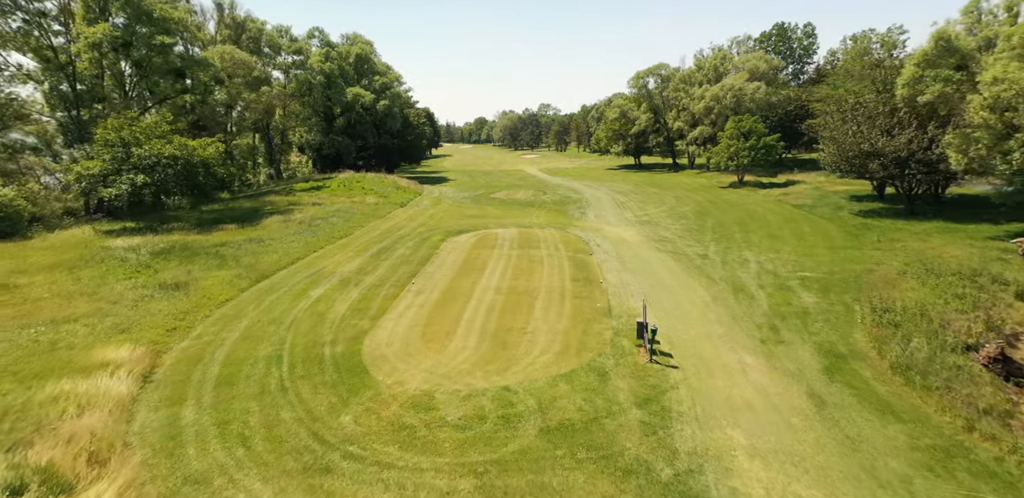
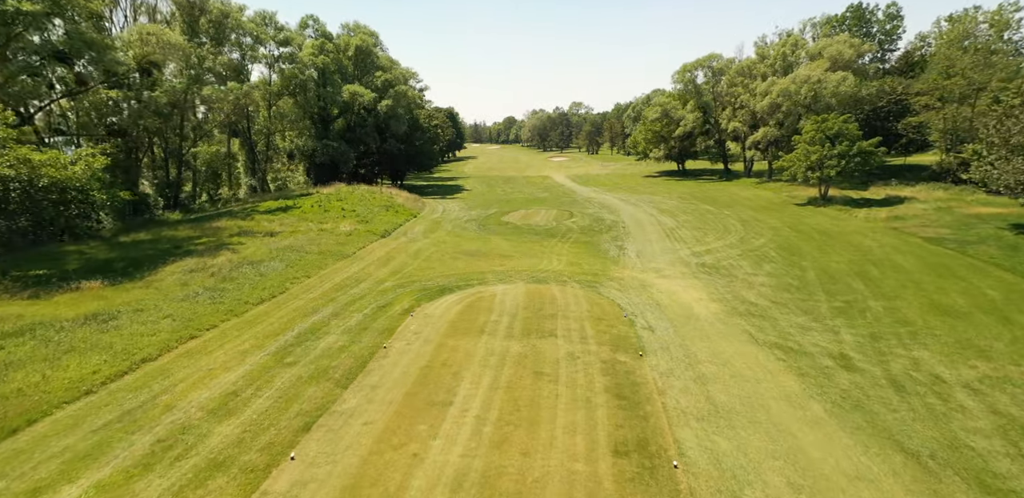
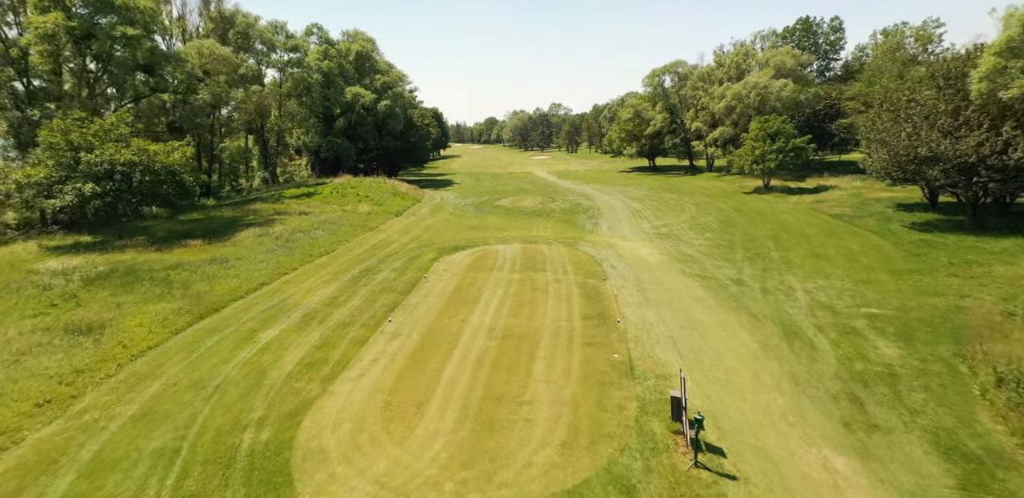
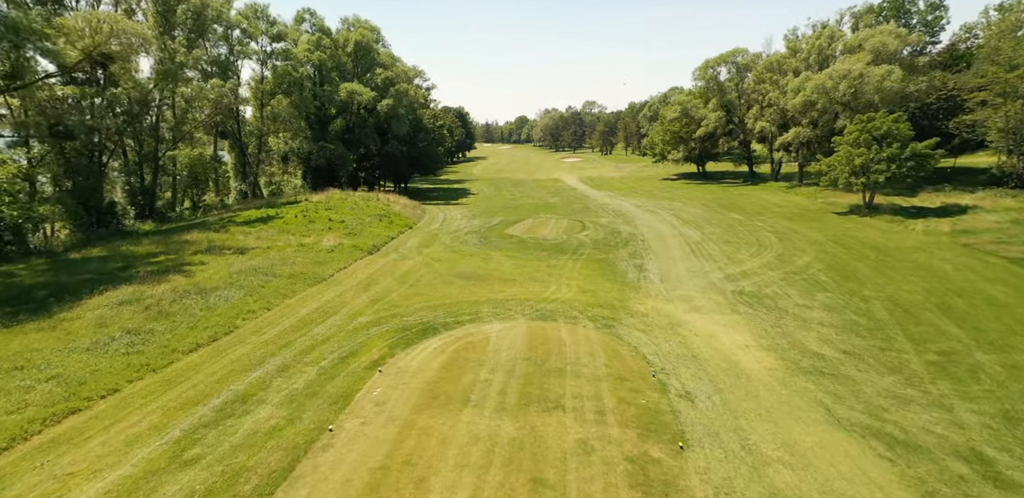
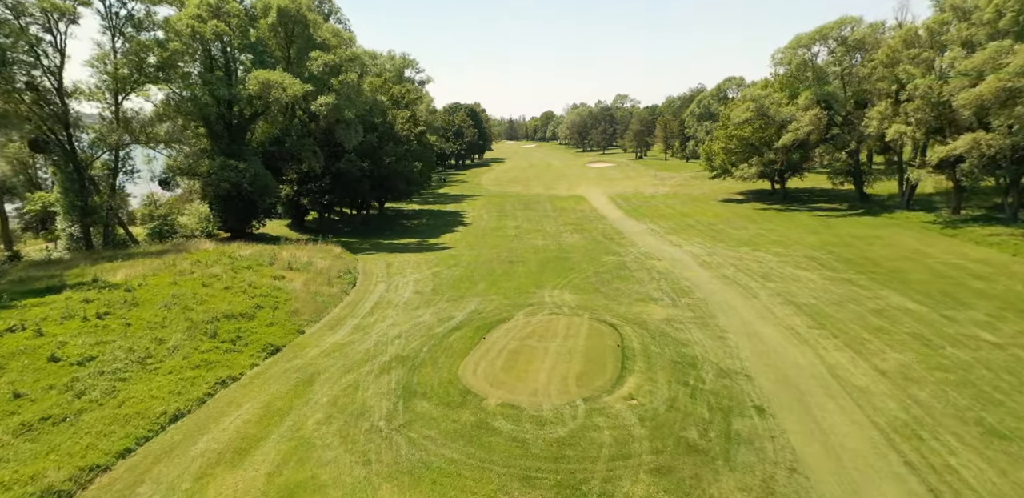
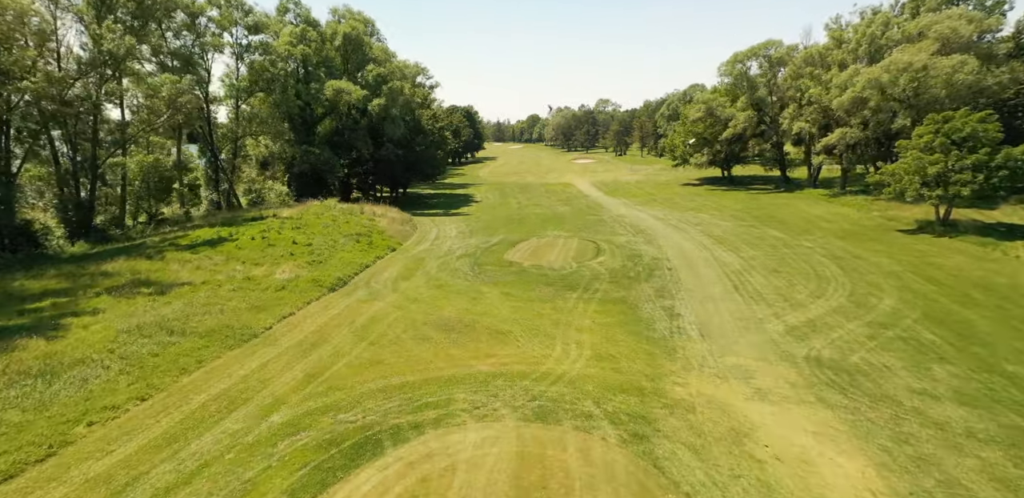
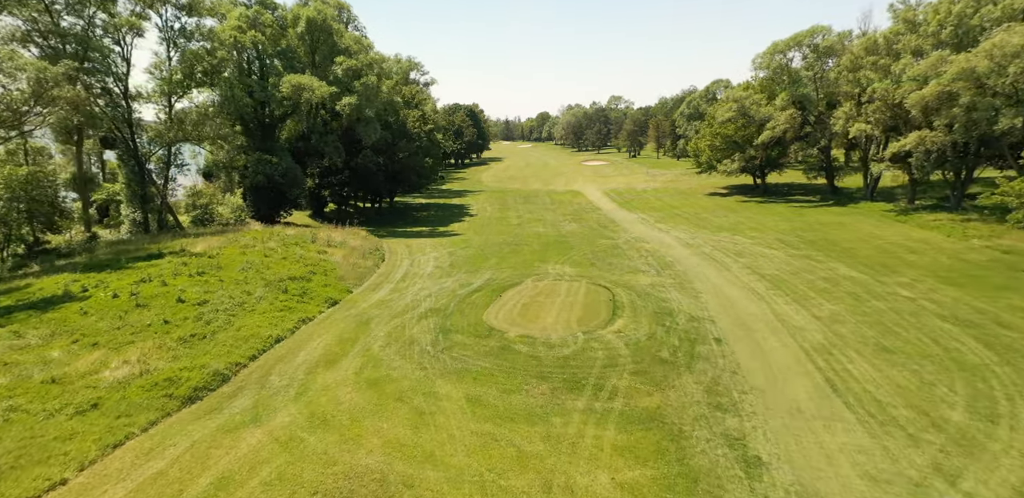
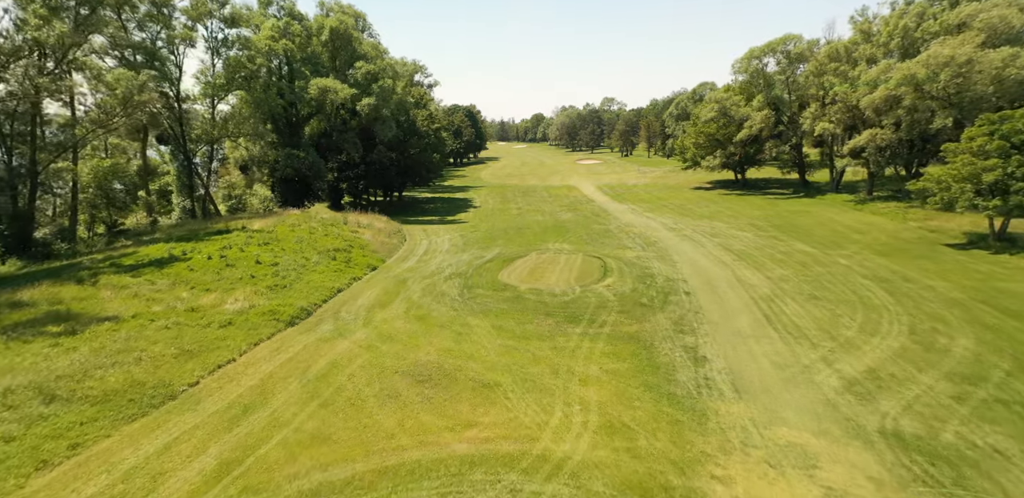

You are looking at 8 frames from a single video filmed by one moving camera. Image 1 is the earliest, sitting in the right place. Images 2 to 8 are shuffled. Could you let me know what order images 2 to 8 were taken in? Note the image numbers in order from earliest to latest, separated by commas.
3, 2, 4, 6, 8, 7, 5
